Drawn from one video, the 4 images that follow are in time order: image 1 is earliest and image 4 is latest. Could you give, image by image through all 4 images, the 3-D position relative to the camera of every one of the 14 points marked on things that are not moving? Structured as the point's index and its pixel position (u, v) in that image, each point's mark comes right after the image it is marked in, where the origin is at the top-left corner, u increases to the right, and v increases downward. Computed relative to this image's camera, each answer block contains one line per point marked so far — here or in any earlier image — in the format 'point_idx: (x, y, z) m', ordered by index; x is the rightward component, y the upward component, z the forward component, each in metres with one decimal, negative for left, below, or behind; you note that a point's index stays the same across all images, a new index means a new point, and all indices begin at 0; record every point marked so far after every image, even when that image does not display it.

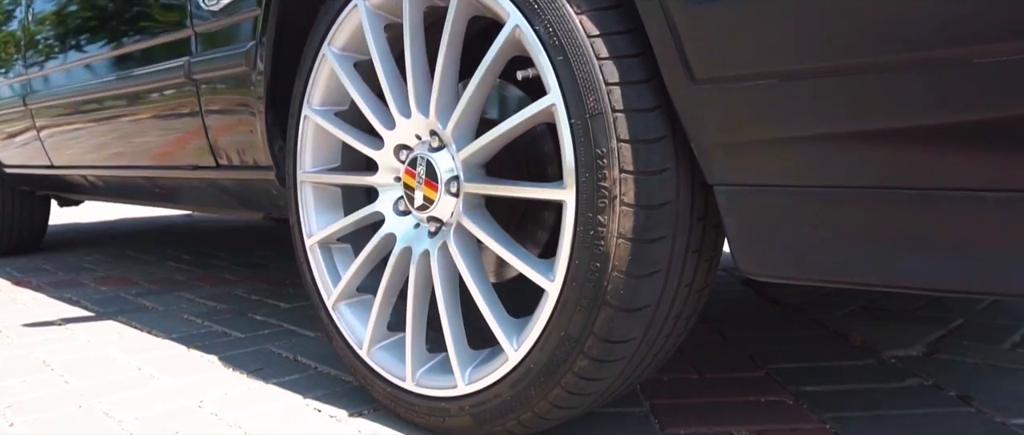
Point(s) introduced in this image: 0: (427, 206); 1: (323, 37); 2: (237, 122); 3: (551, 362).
0: (-0.2, 0.0, +1.8) m
1: (-0.5, +0.5, +2.0) m
2: (-1.0, +0.3, +2.4) m
3: (+0.1, -0.3, +1.5) m
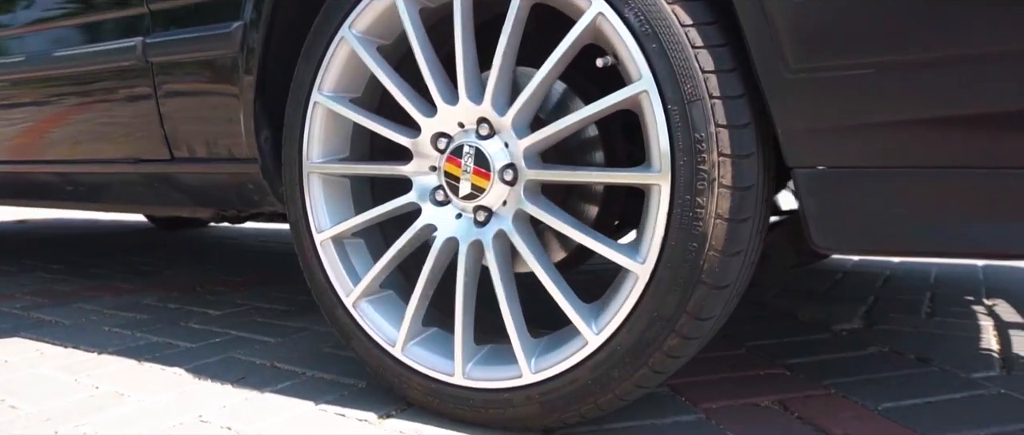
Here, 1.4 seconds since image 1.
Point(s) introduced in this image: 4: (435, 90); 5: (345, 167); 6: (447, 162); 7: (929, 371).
0: (-0.1, +0.1, +1.7) m
1: (-0.4, +0.5, +1.9) m
2: (-1.0, +0.3, +2.2) m
3: (+0.3, -0.3, +1.5) m
4: (-0.2, +0.3, +1.8) m
5: (-0.5, +0.1, +1.9) m
6: (-0.2, +0.1, +1.8) m
7: (+1.3, -0.5, +2.2) m
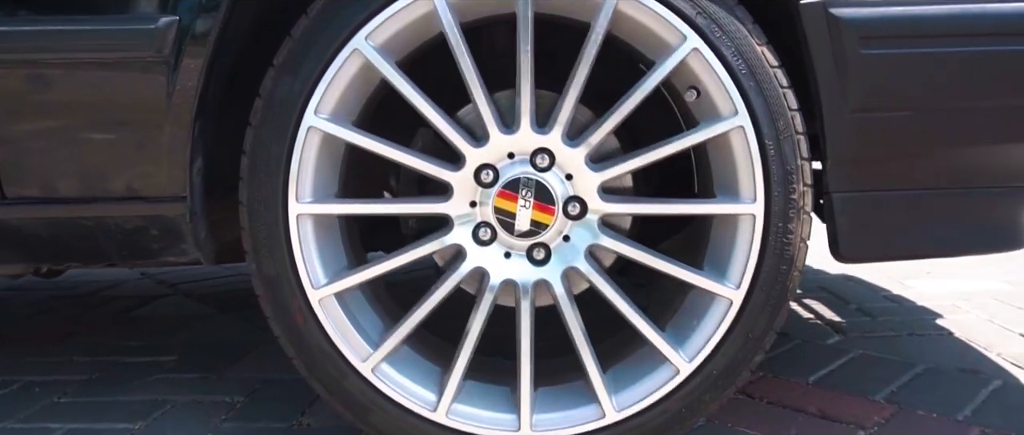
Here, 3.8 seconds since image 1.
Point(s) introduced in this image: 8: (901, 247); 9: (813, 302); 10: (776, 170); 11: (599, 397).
0: (+0.1, 0.0, +1.6) m
1: (-0.3, +0.4, +1.5) m
2: (-0.9, +0.2, +1.6) m
3: (+0.5, -0.3, +1.6) m
4: (-0.1, +0.2, +1.6) m
5: (-0.4, 0.0, +1.6) m
6: (0.0, 0.0, +1.6) m
7: (+1.1, -0.5, +2.6) m
8: (+0.9, -0.1, +1.7) m
9: (+1.4, -0.4, +3.2) m
10: (+0.6, +0.1, +1.5) m
11: (+0.2, -0.4, +1.6) m
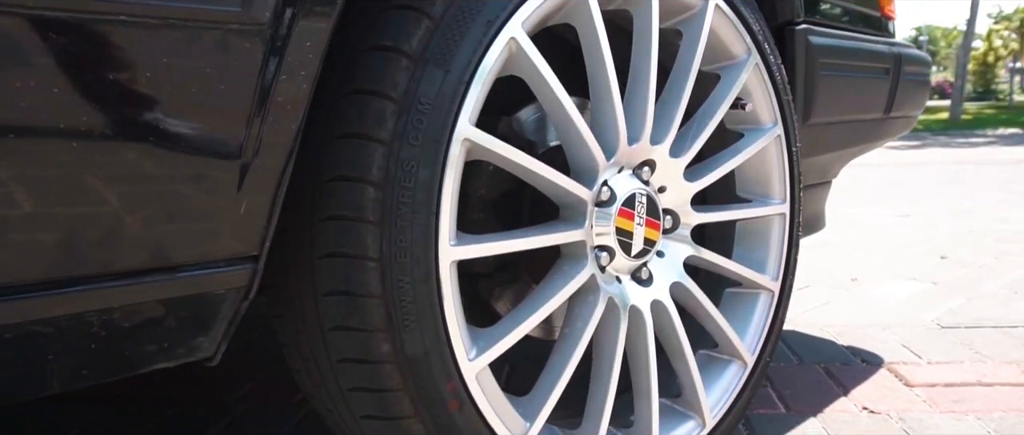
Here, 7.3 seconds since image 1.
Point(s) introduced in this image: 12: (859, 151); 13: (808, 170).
0: (+0.3, -0.1, +1.5) m
1: (0.0, +0.3, +1.2) m
2: (-0.5, +0.1, +0.8) m
3: (+0.7, -0.3, +1.8) m
4: (+0.2, +0.2, +1.4) m
5: (0.0, 0.0, +1.2) m
6: (+0.2, 0.0, +1.4) m
7: (+0.5, -0.5, +2.9) m
8: (+0.9, 0.0, +2.1) m
9: (+0.3, -0.4, +3.6) m
10: (+0.7, +0.1, +1.8) m
11: (+0.4, -0.4, +1.6) m
12: (+1.2, +0.2, +2.4) m
13: (+0.9, +0.1, +2.2) m
